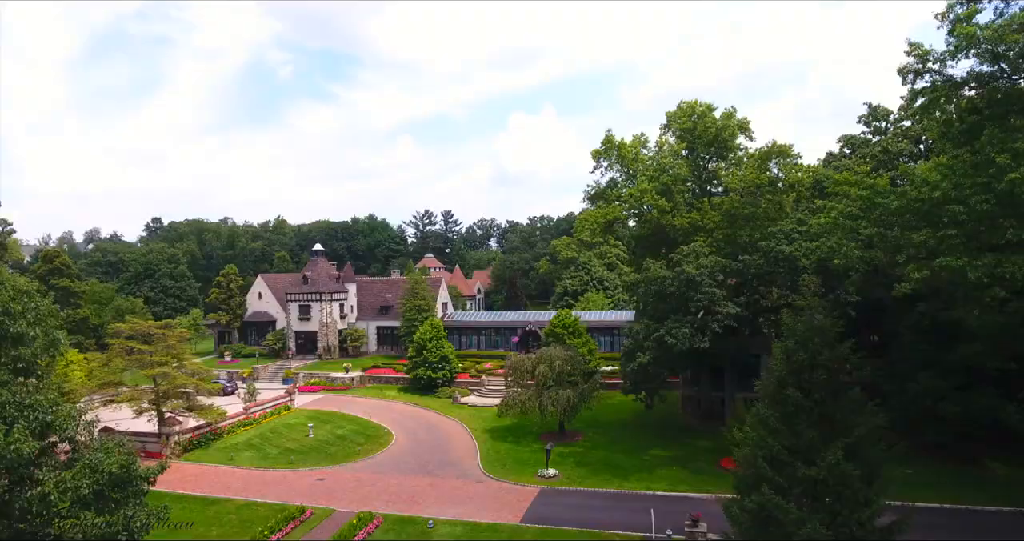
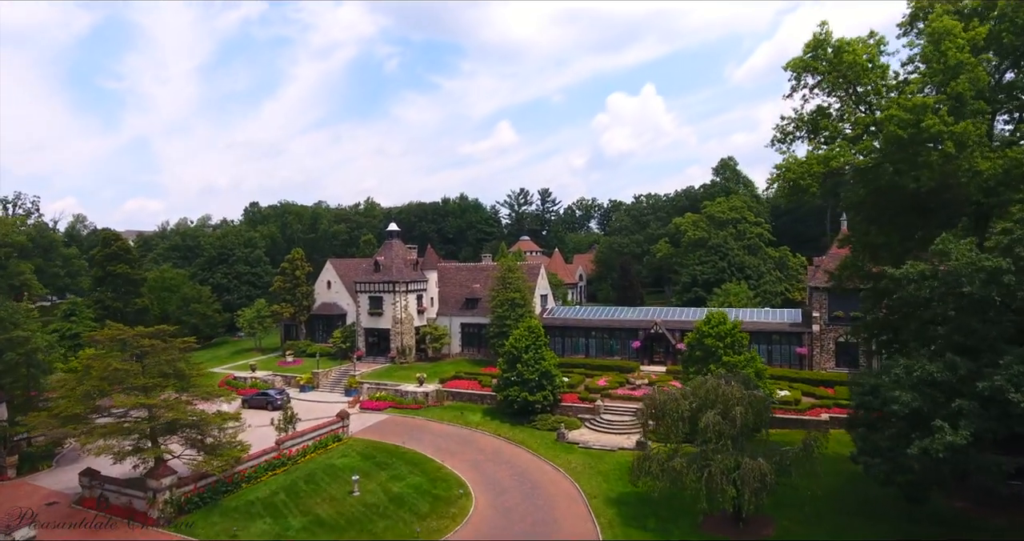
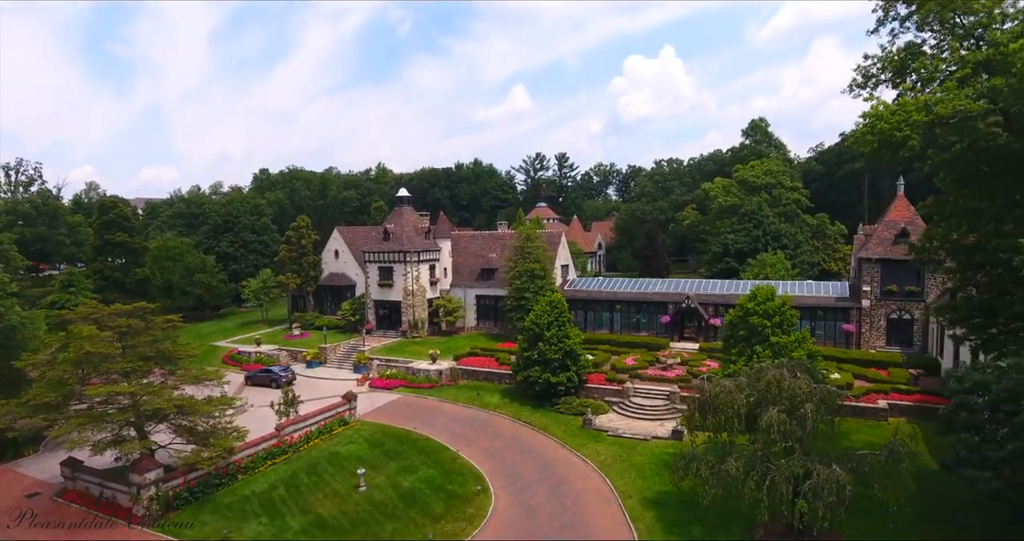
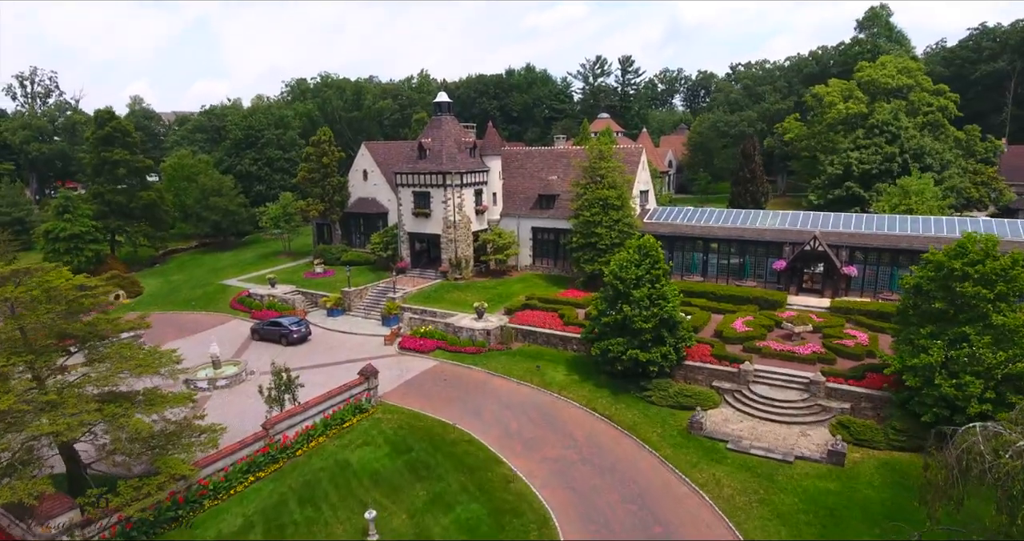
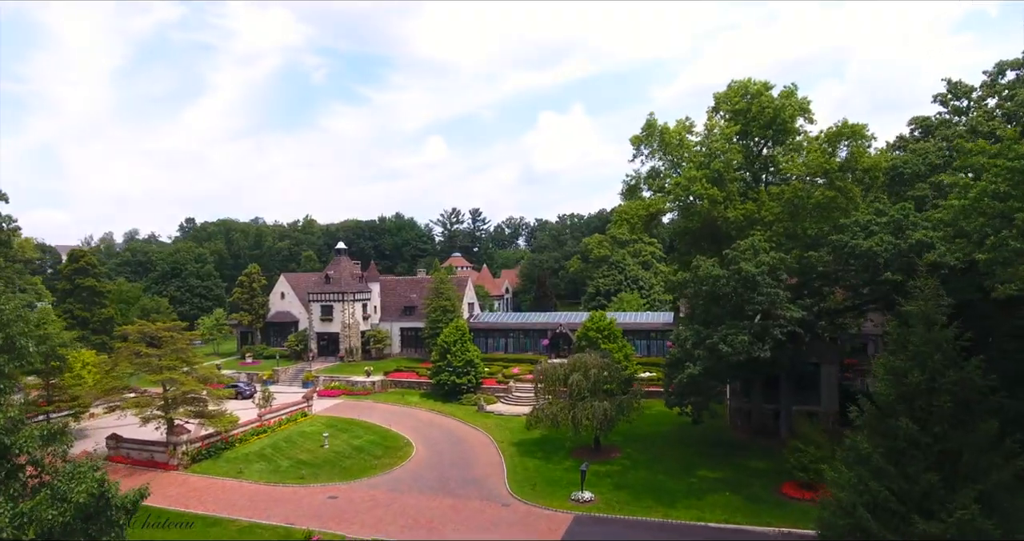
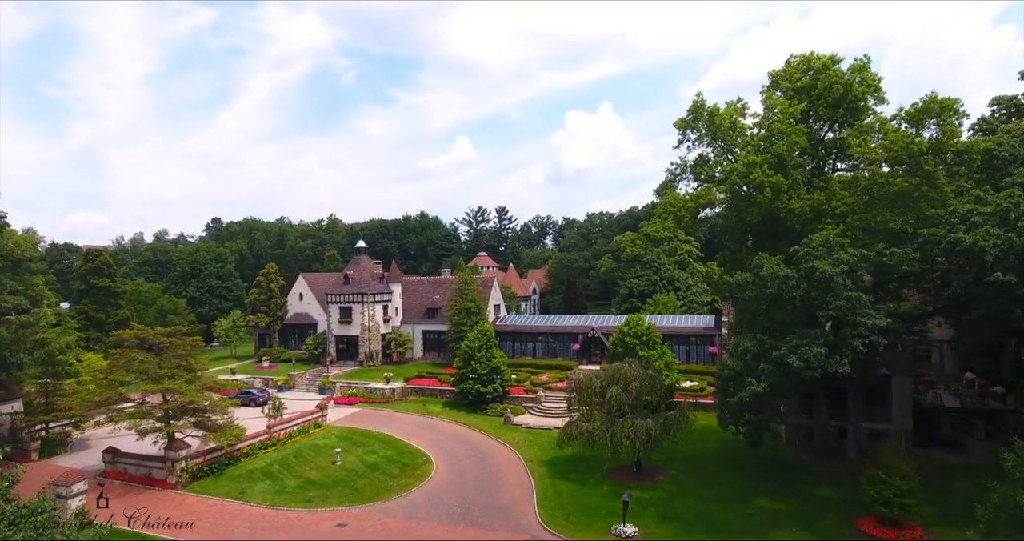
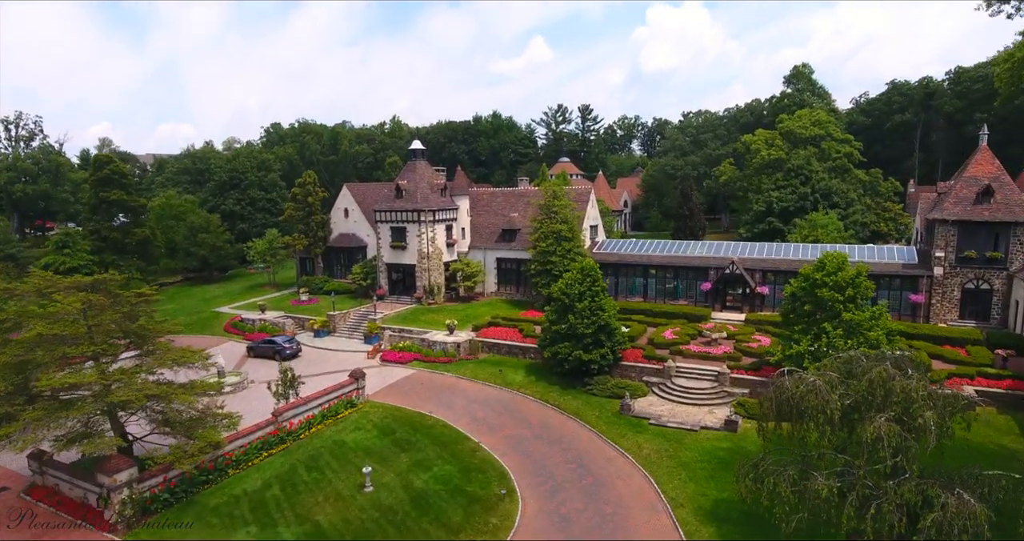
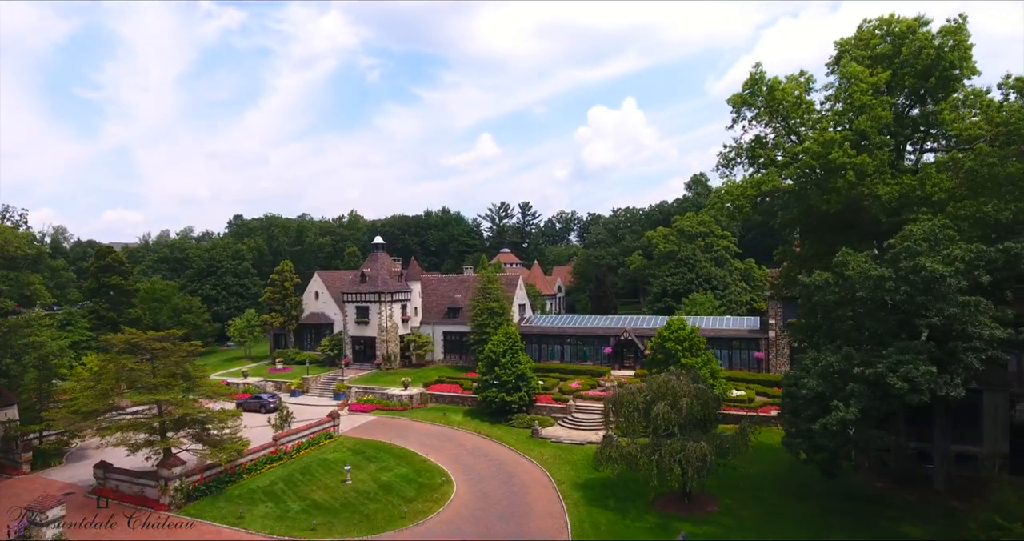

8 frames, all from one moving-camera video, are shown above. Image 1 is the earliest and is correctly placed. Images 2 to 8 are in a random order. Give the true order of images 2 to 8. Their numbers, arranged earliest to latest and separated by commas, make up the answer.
5, 6, 8, 2, 3, 7, 4
